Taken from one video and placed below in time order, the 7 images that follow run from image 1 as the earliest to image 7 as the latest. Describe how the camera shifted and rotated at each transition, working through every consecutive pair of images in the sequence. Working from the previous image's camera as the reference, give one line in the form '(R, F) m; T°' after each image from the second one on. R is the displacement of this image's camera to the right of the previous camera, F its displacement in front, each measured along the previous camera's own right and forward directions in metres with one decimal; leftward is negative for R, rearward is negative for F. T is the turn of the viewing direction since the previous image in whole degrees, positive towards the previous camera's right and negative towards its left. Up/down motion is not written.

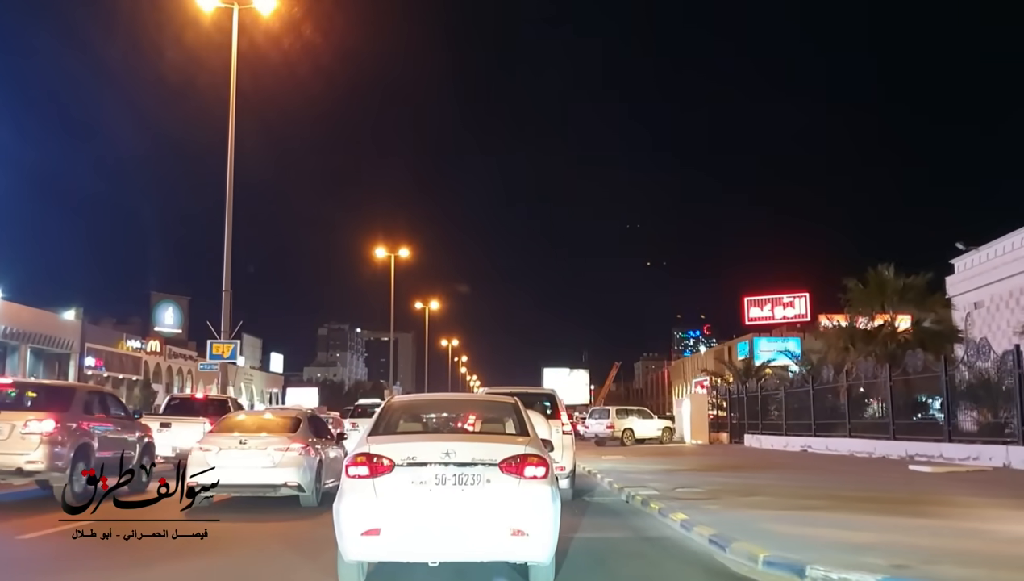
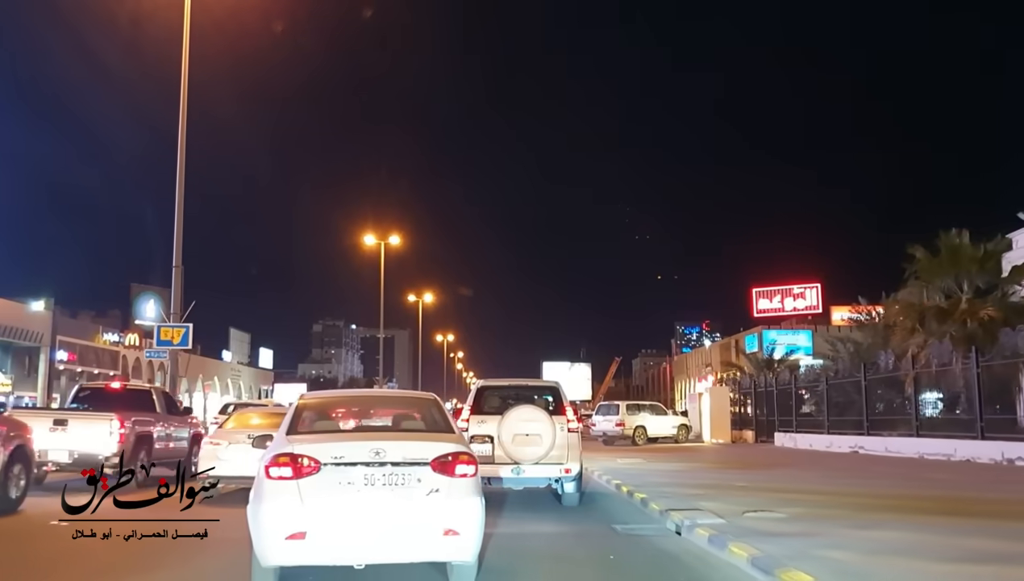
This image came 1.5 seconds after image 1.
(0.0, +2.2) m; 0°
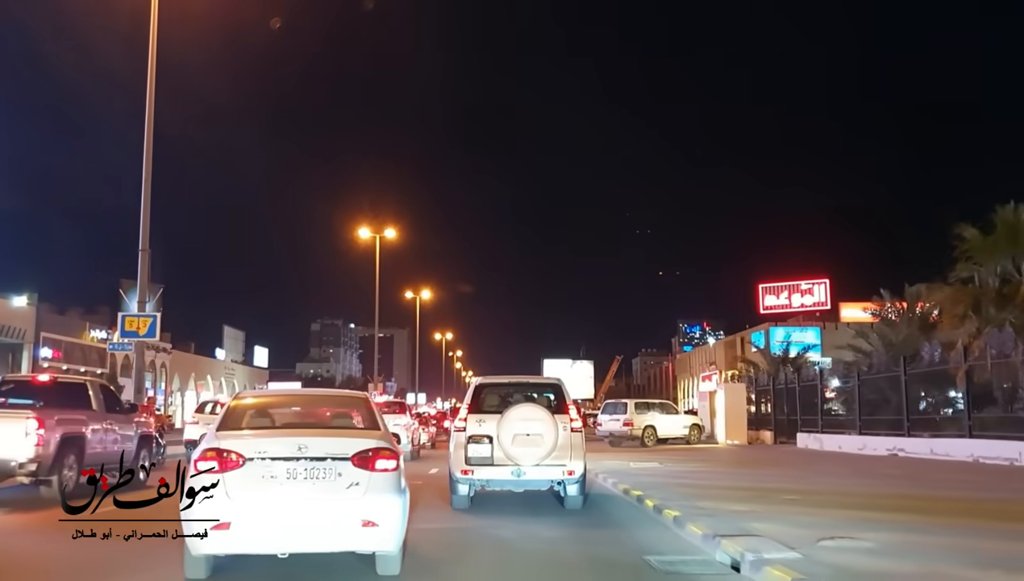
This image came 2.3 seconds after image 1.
(0.0, +1.3) m; 0°
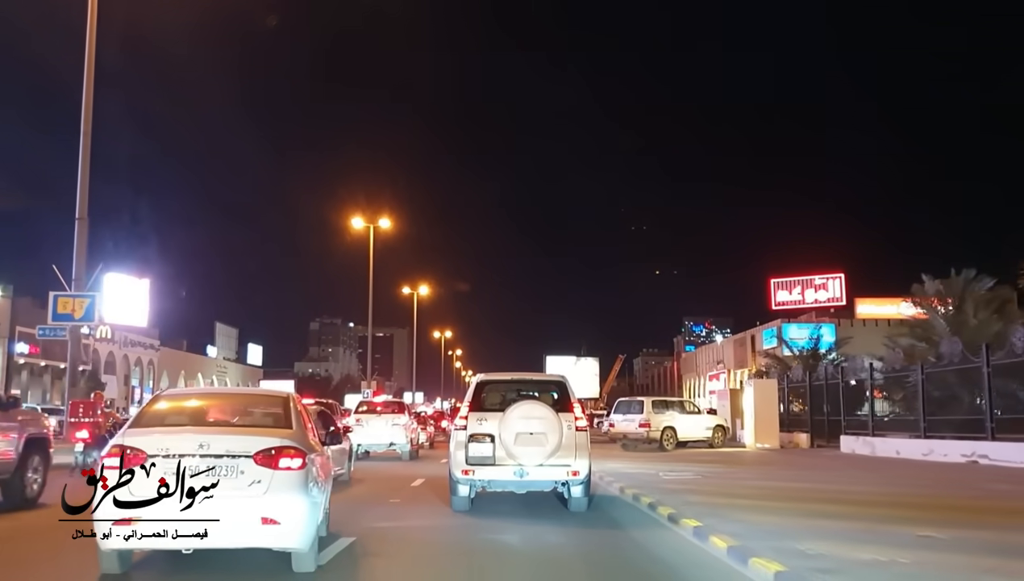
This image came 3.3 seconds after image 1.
(0.0, +1.9) m; 0°
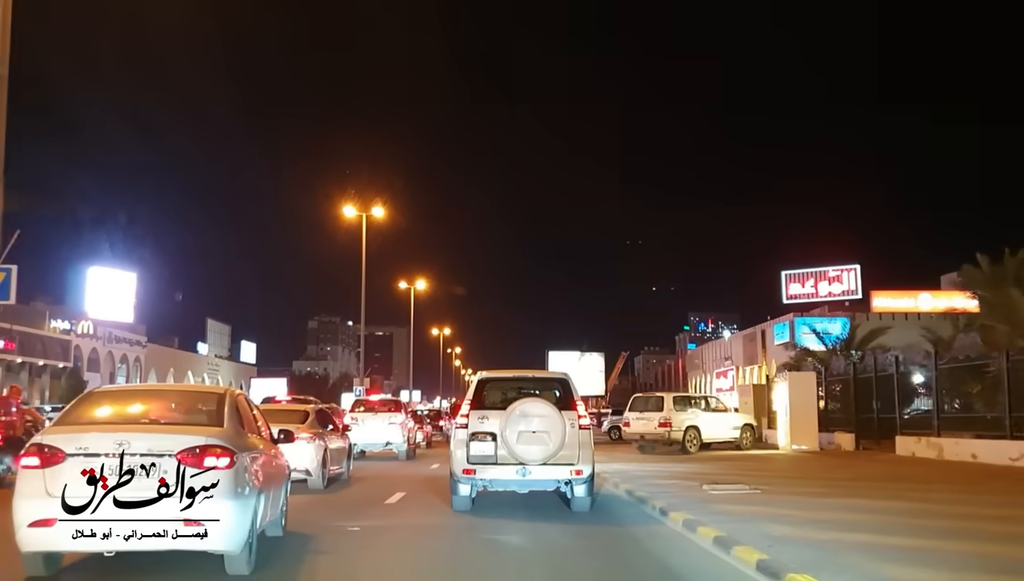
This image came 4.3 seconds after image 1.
(0.0, +1.8) m; 0°
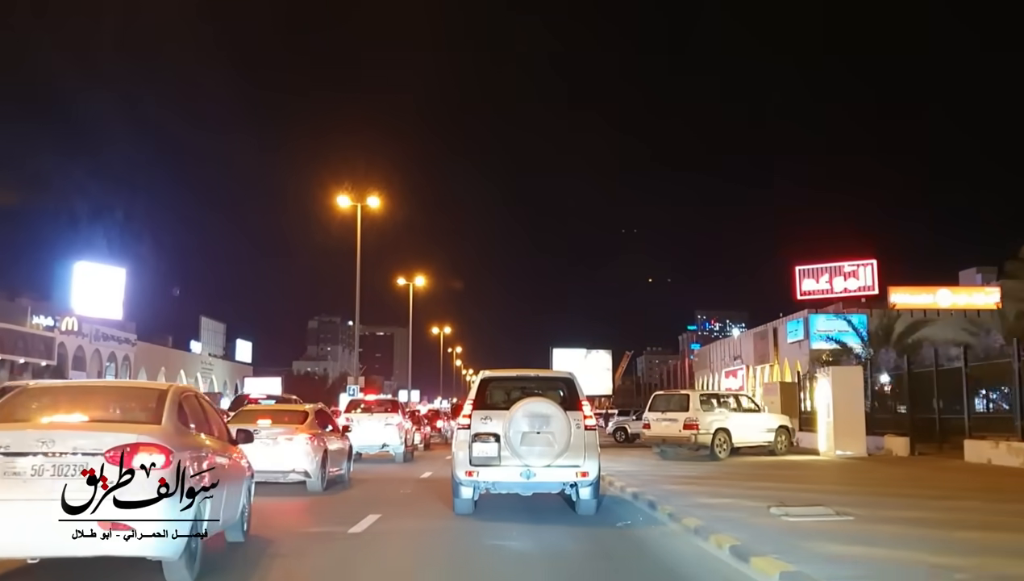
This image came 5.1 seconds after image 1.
(0.0, +1.6) m; 0°
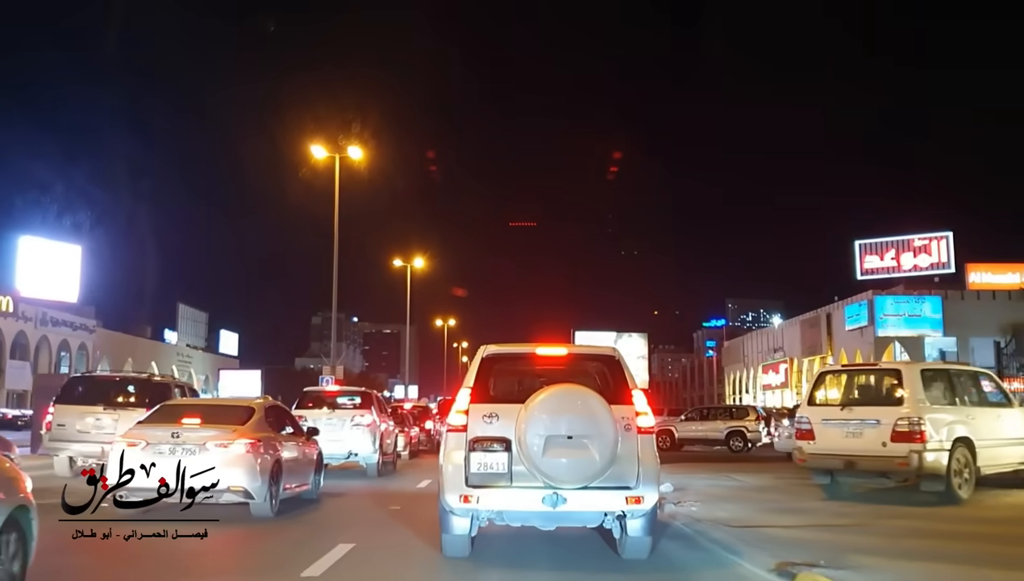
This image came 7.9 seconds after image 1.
(-0.1, +5.7) m; 0°
